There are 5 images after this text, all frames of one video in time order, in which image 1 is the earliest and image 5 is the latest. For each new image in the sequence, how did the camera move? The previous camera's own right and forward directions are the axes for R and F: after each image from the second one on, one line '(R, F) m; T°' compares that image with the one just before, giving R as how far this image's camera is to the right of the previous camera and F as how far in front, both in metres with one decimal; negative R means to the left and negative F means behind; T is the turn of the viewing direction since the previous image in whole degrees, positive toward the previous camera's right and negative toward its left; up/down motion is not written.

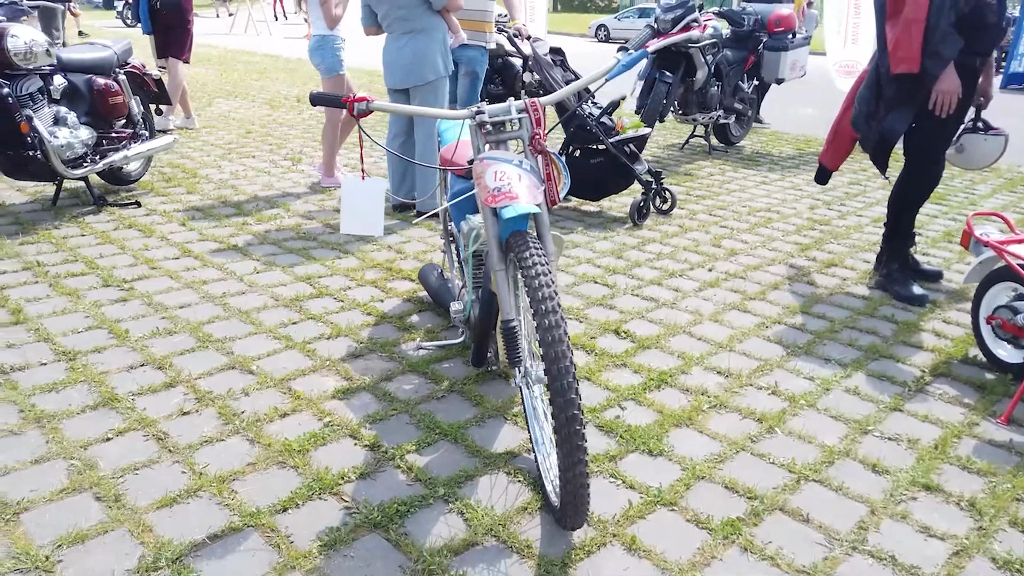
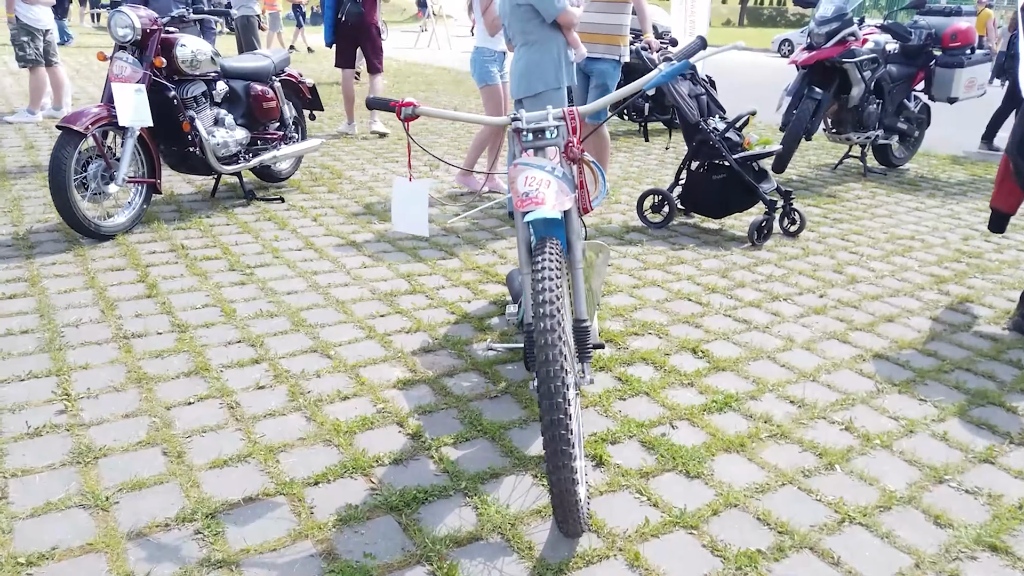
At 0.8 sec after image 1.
(+0.4, 0.0) m; -12°
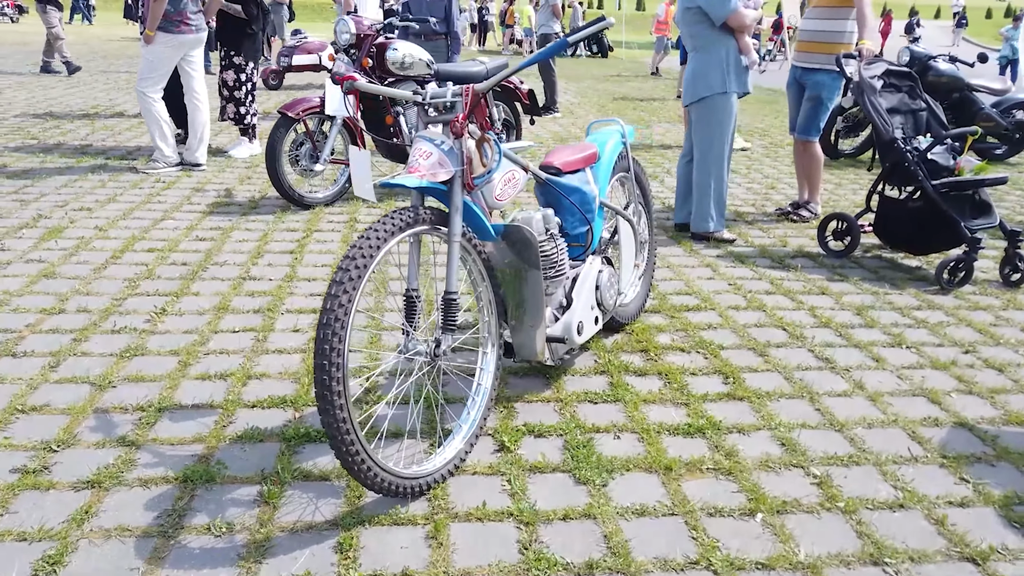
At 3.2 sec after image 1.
(+1.5, +0.3) m; -25°
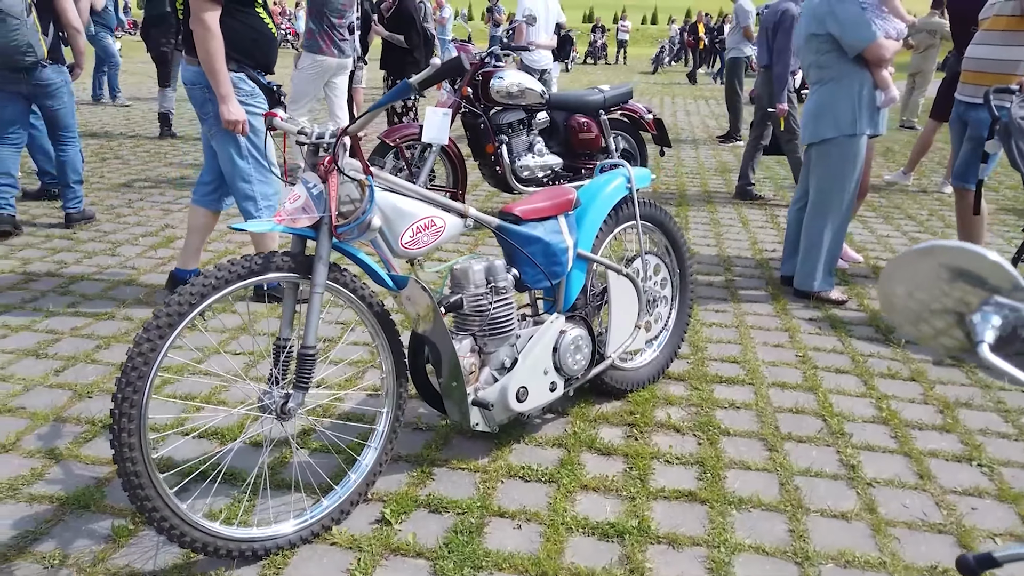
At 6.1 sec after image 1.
(+1.1, +0.4) m; -17°
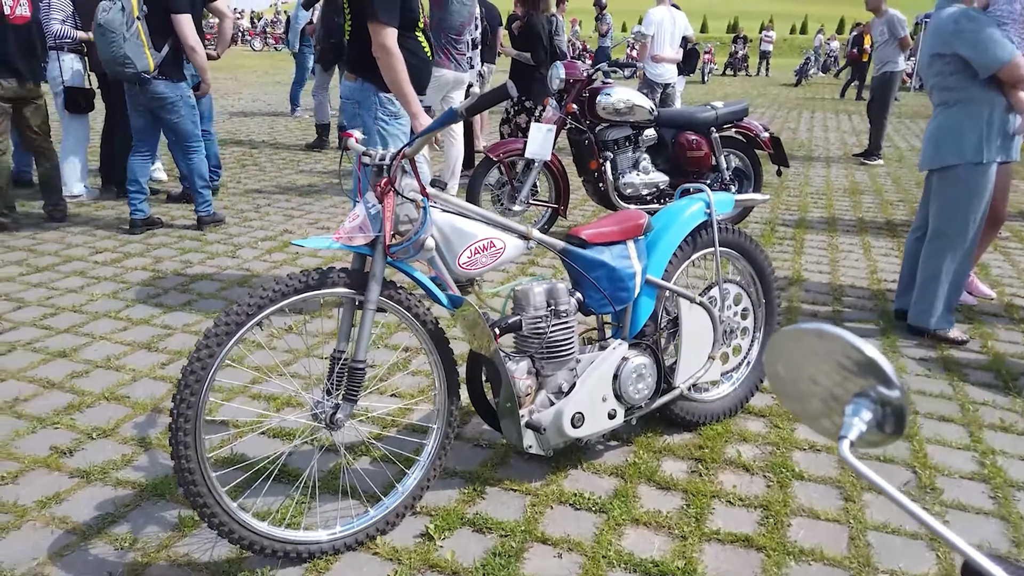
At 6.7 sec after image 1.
(+0.2, 0.0) m; -9°
